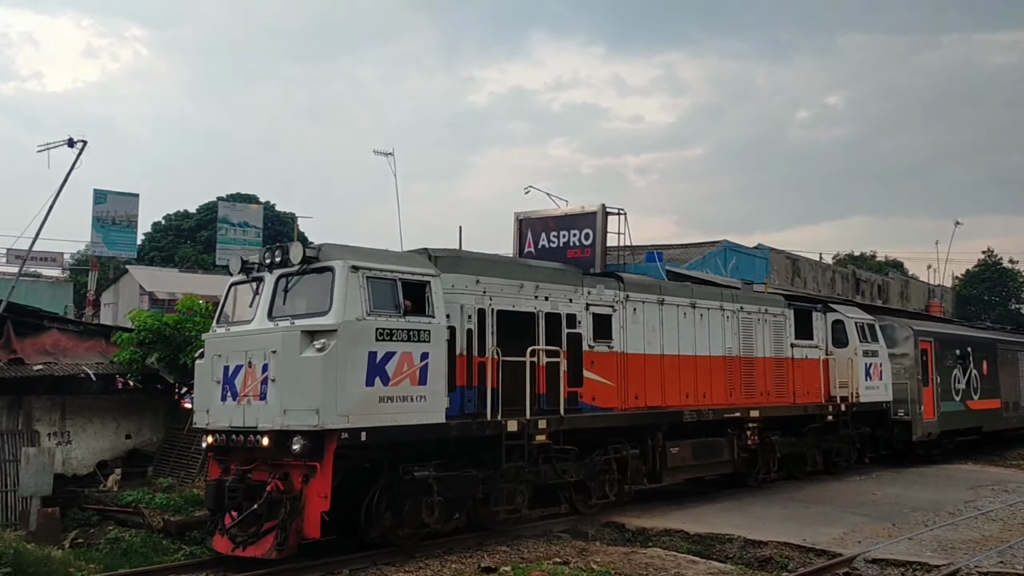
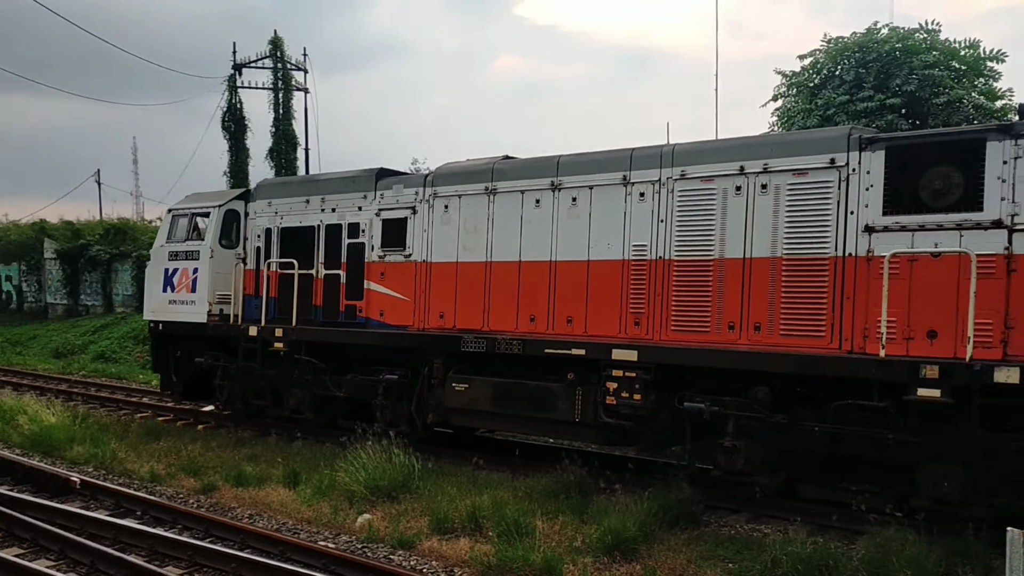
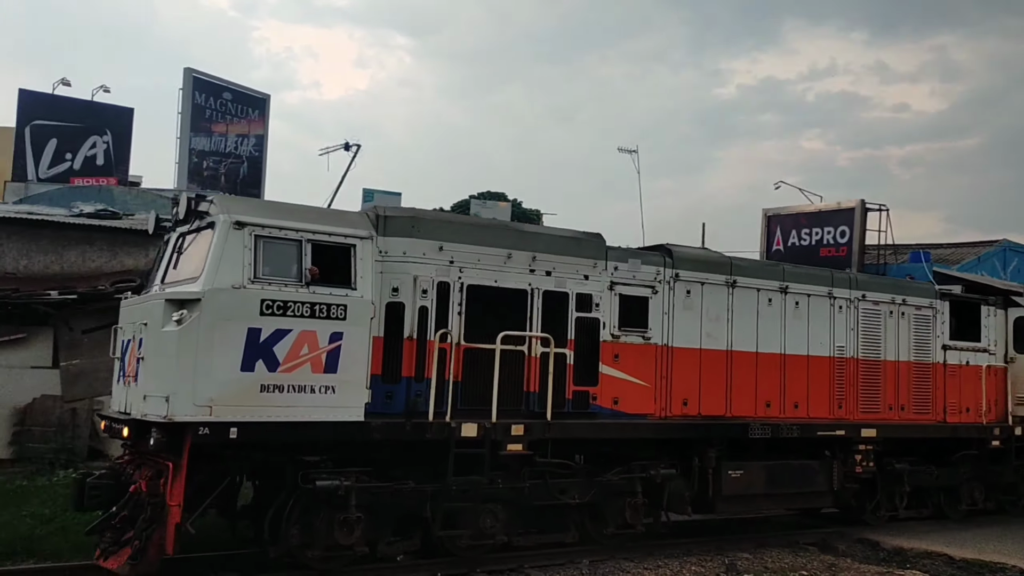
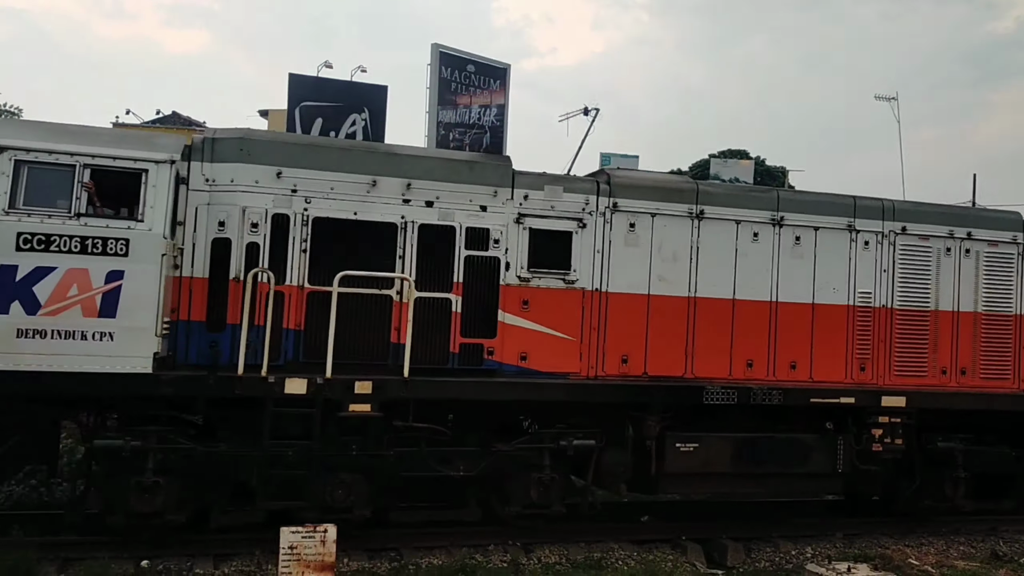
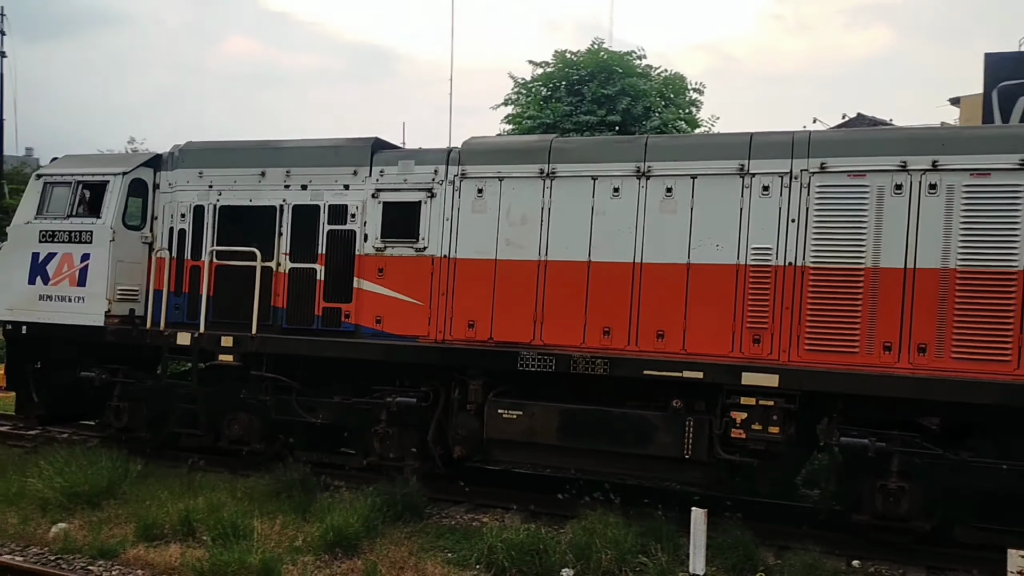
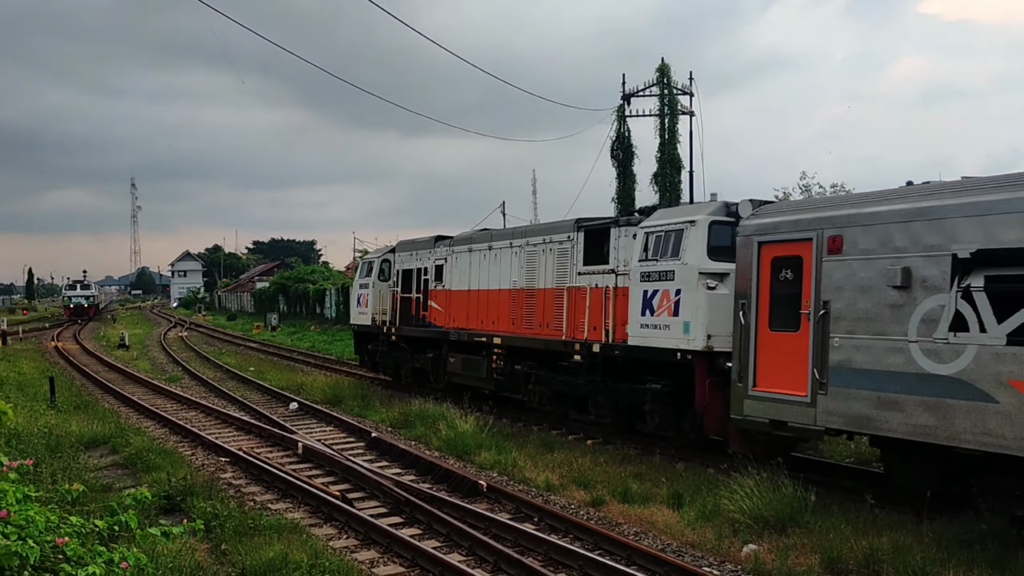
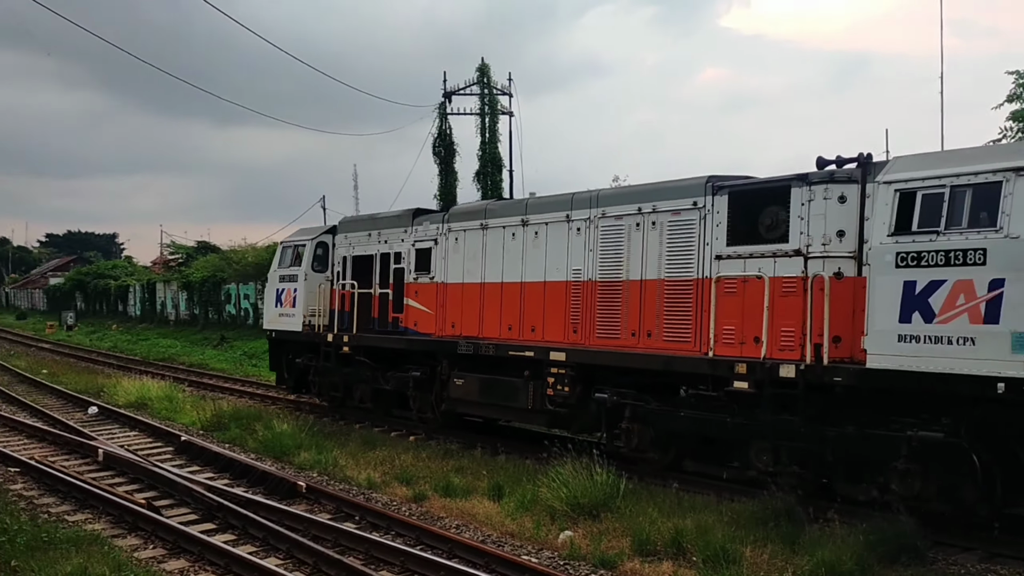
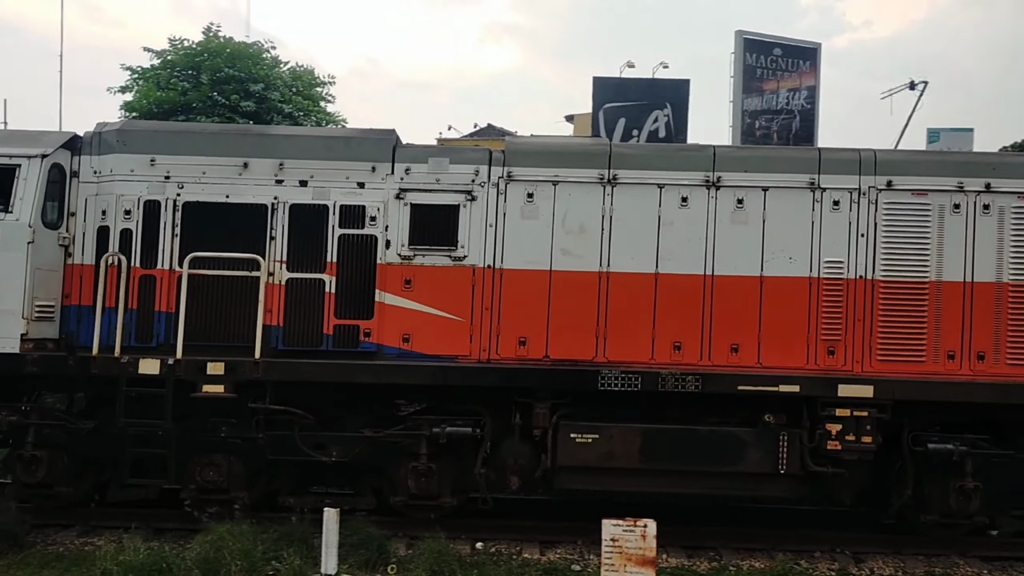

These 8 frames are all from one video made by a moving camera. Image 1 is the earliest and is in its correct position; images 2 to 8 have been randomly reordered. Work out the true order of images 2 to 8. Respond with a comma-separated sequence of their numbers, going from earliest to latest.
3, 4, 8, 5, 2, 7, 6
